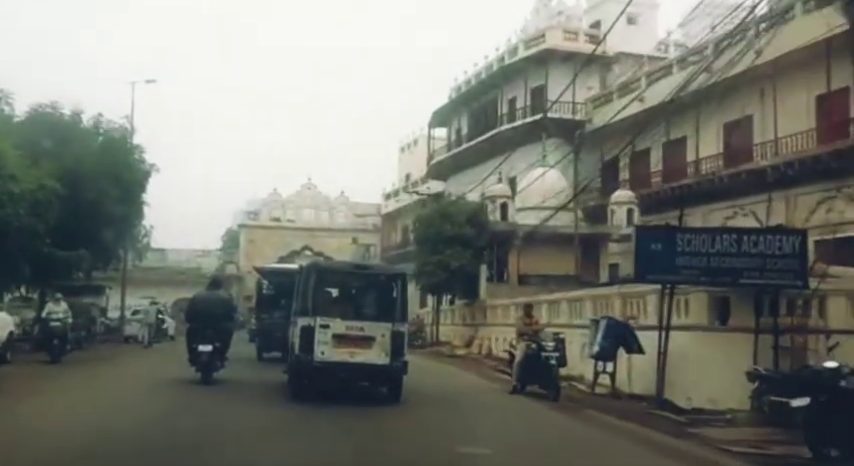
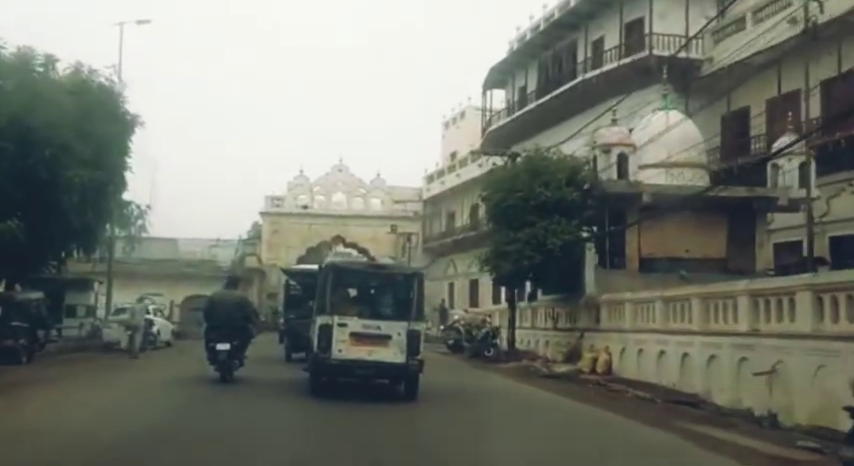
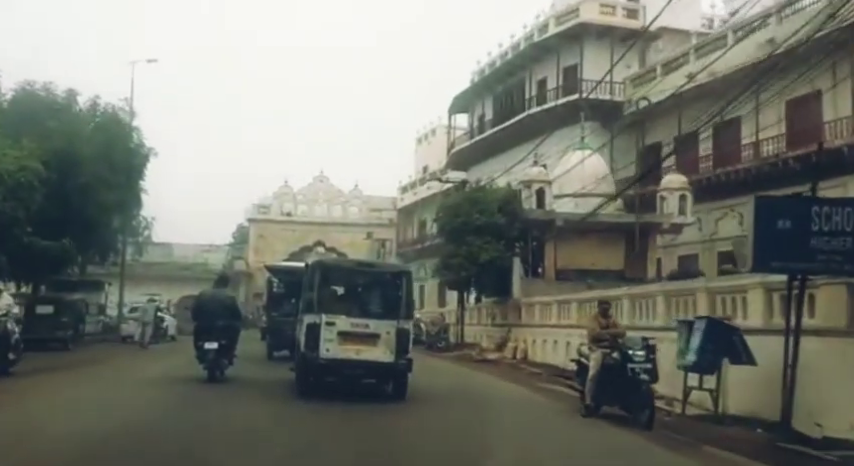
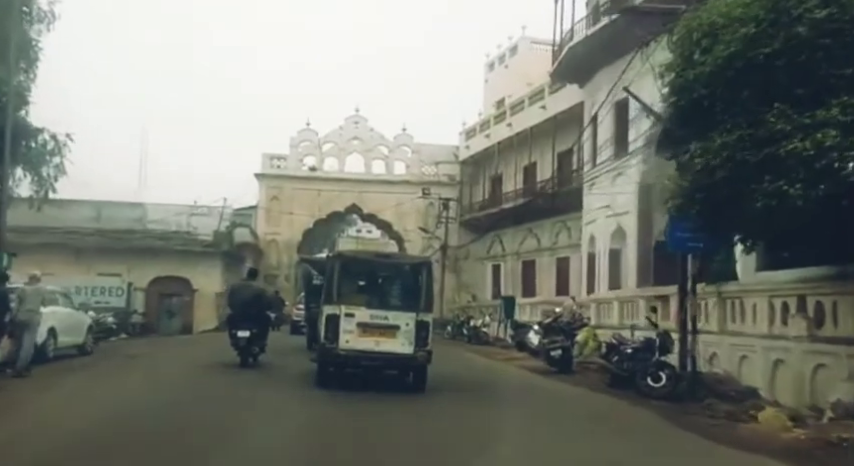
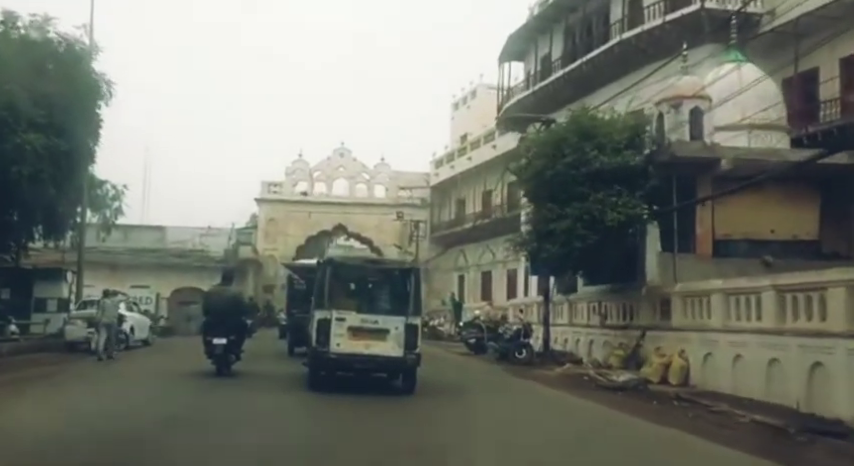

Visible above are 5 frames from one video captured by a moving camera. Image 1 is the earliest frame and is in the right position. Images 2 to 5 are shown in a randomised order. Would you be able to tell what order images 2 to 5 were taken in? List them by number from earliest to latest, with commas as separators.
3, 2, 5, 4
